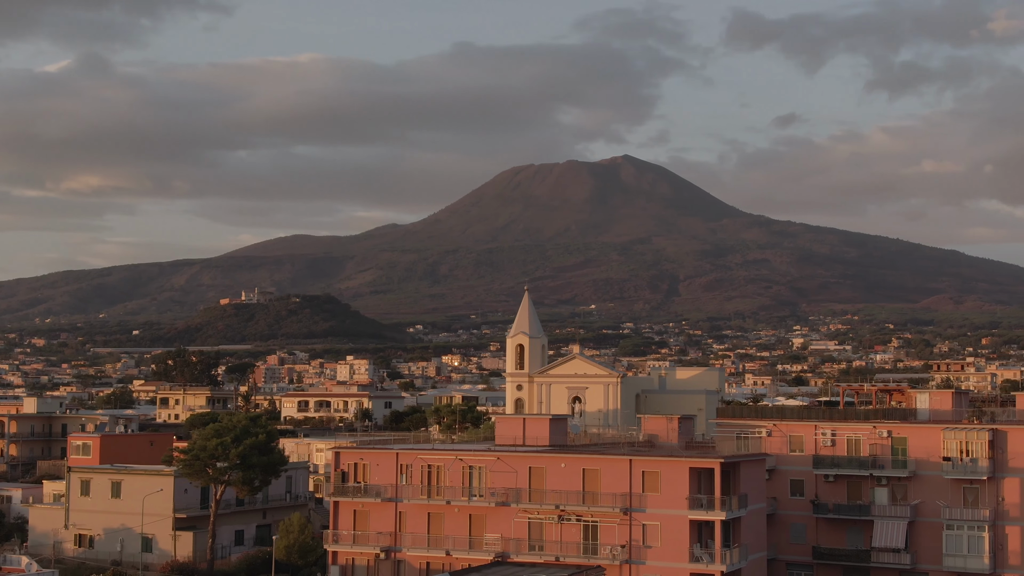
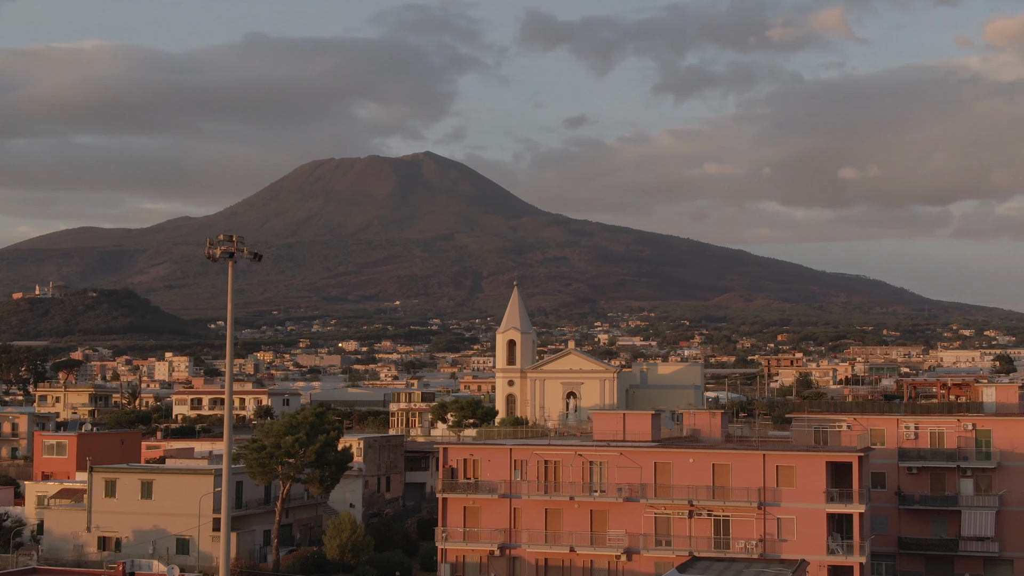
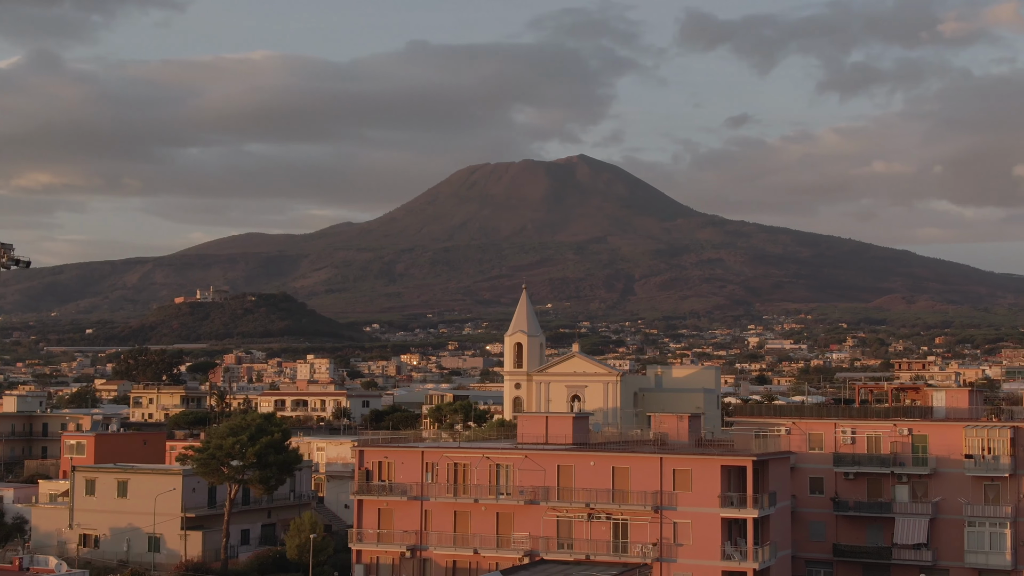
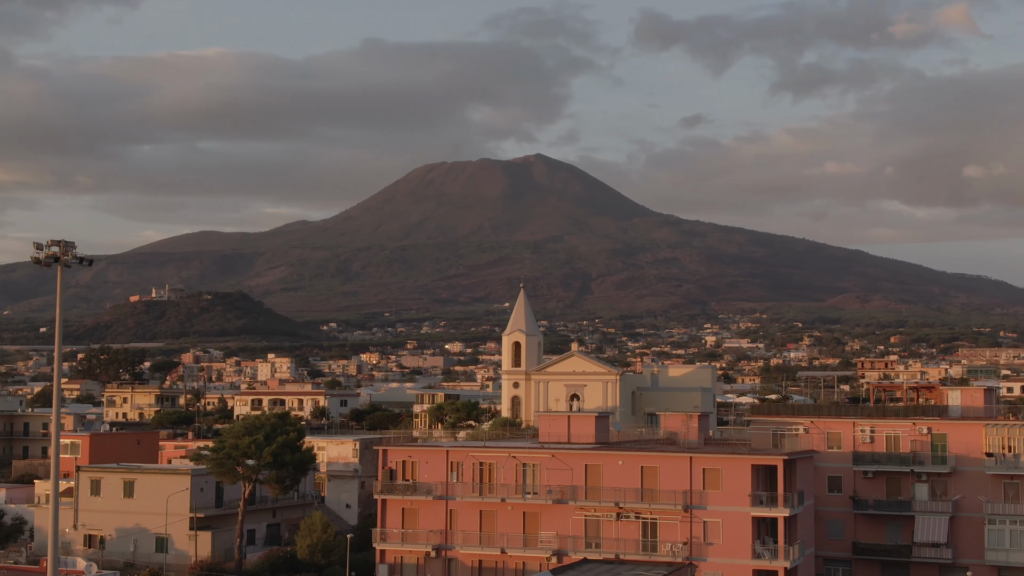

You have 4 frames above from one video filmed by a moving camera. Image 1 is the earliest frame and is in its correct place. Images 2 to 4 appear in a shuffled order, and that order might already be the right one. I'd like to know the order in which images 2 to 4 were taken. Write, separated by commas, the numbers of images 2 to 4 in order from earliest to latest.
3, 4, 2
